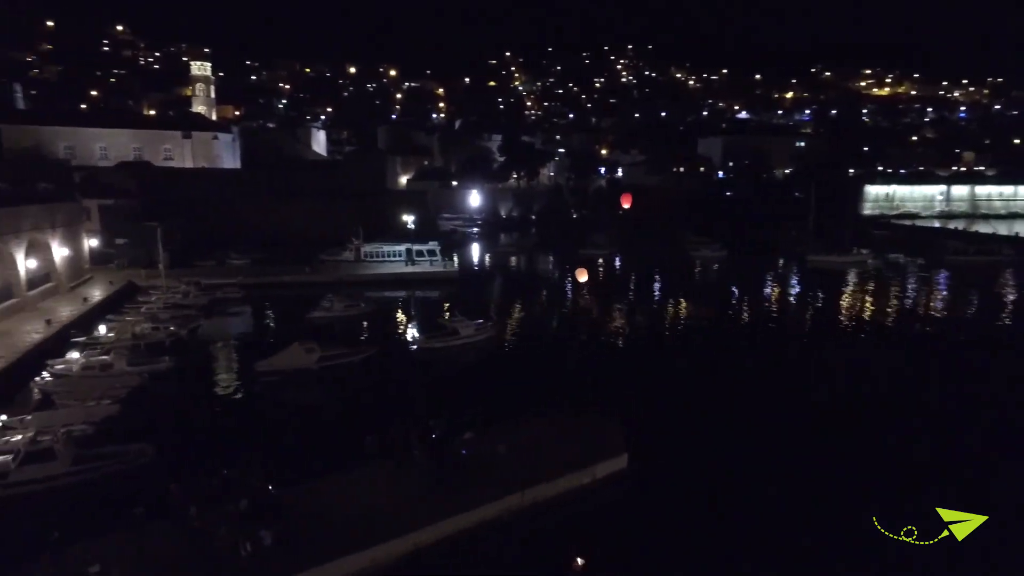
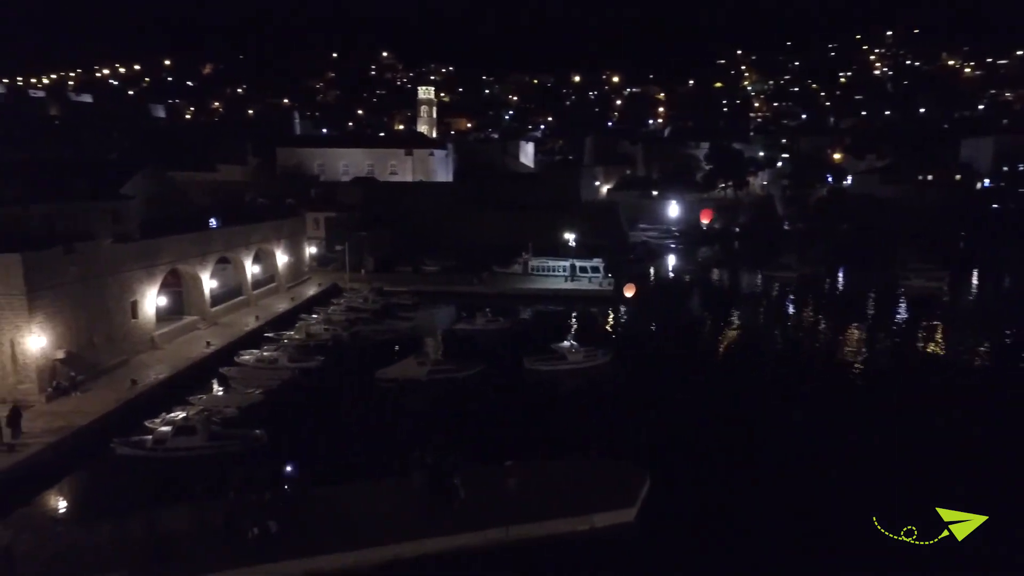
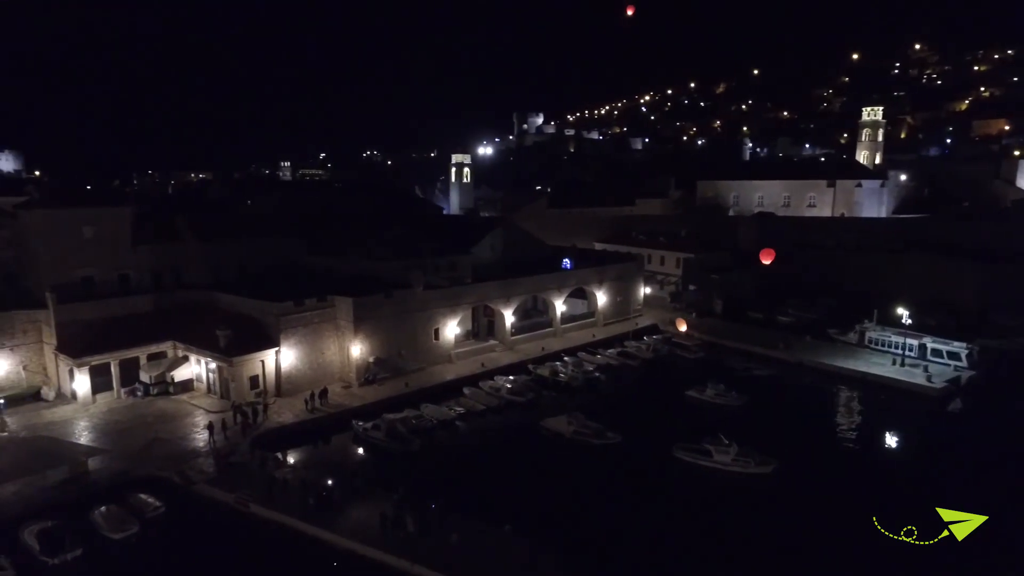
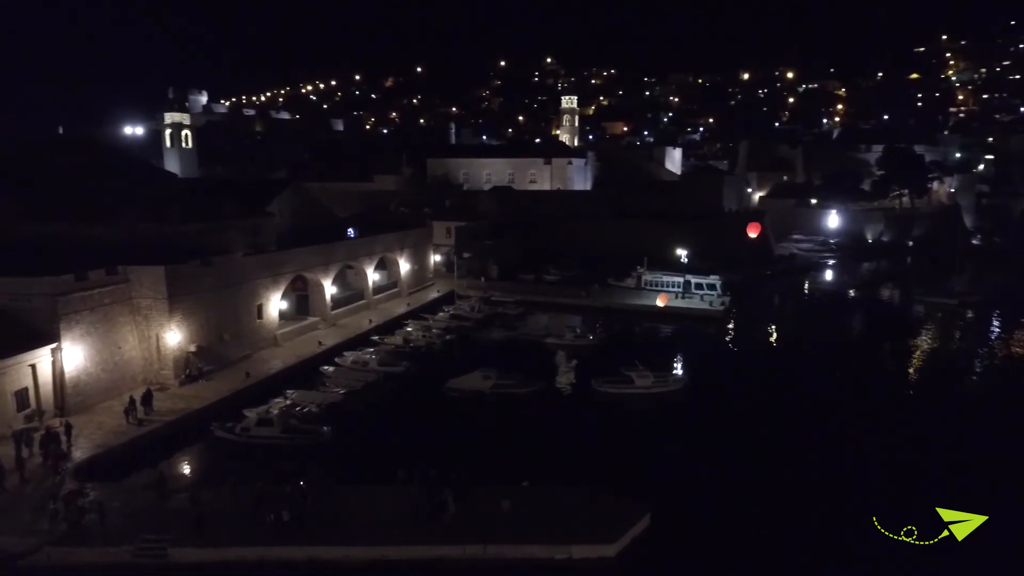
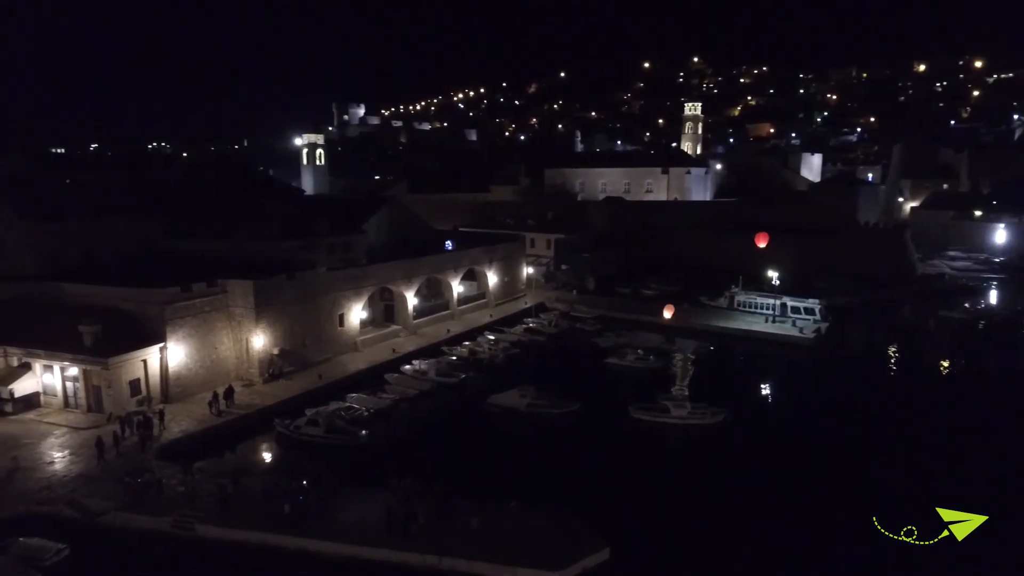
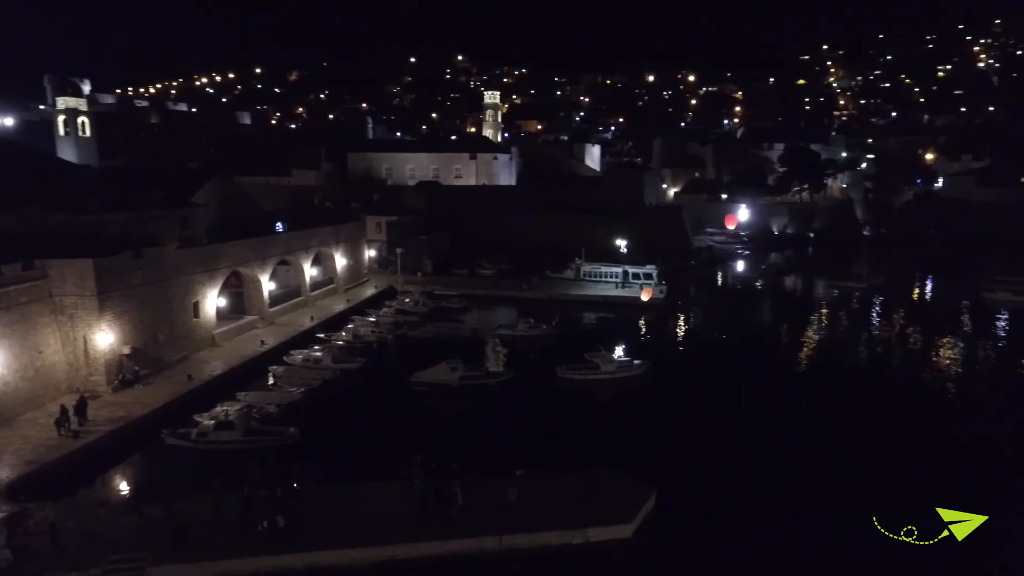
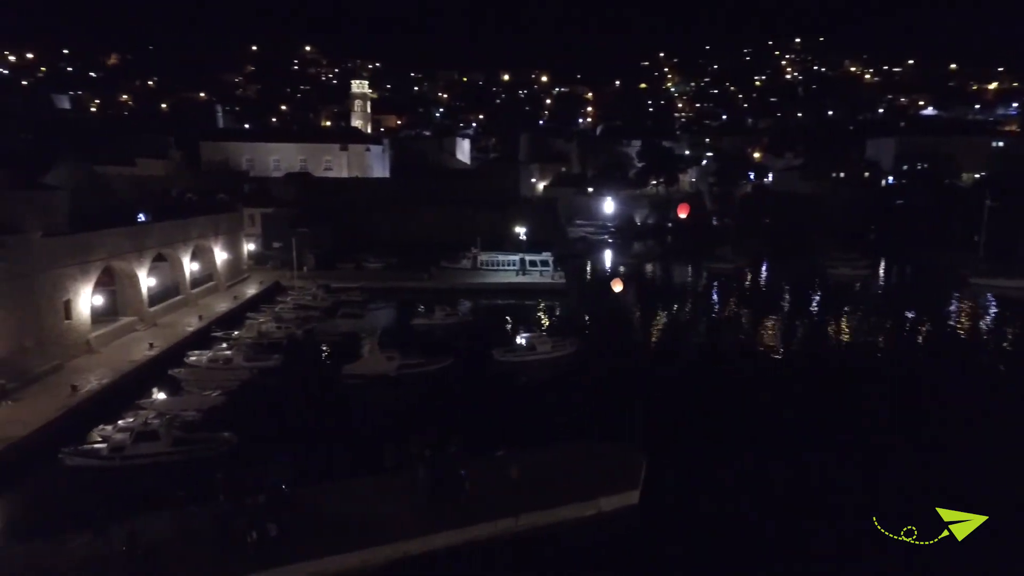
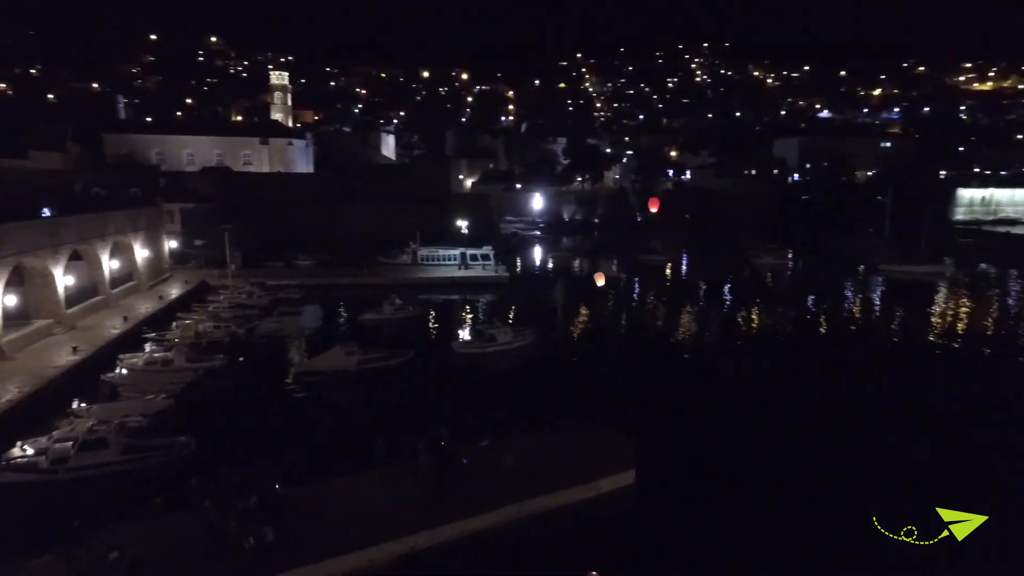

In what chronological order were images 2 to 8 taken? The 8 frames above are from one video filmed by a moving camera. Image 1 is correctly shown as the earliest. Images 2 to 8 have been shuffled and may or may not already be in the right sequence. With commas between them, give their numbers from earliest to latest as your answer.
8, 7, 2, 6, 4, 5, 3
